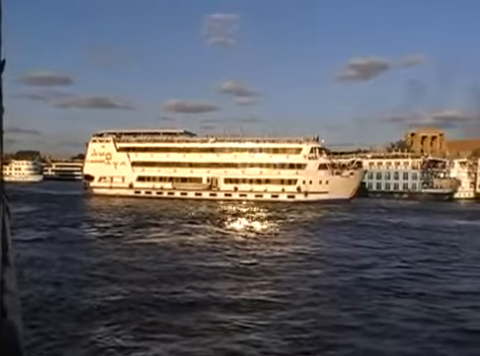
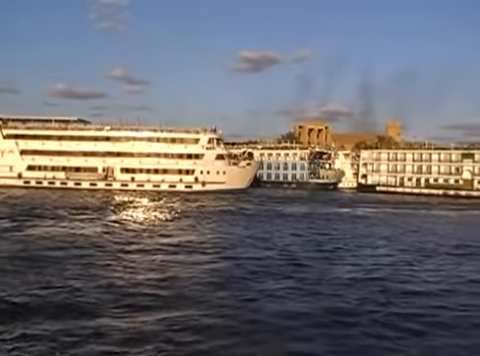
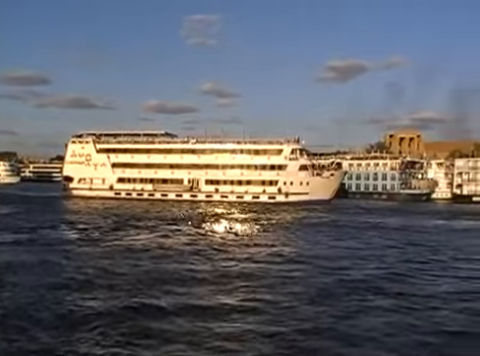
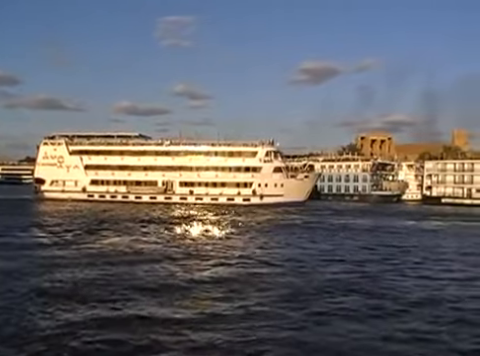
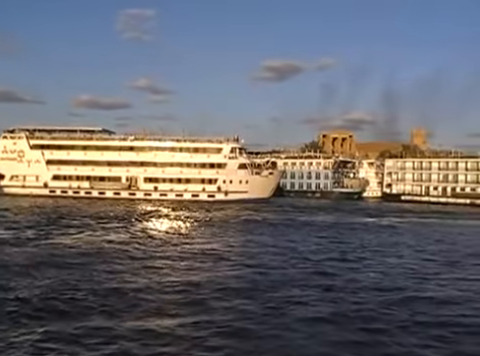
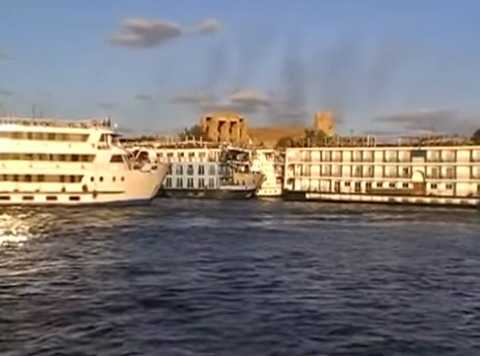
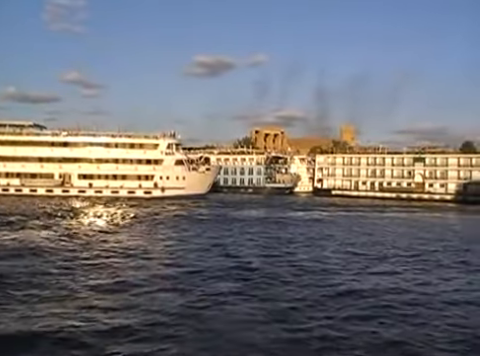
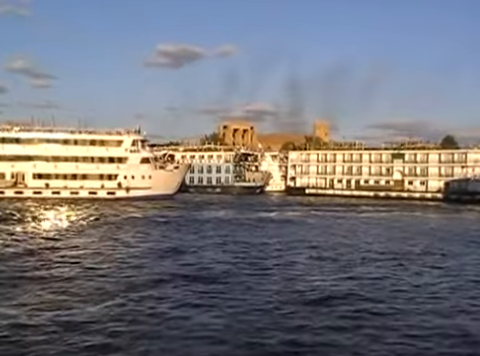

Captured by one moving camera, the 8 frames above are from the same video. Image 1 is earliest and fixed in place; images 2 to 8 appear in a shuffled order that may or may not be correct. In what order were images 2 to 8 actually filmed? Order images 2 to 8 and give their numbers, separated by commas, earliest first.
3, 4, 5, 2, 7, 8, 6
